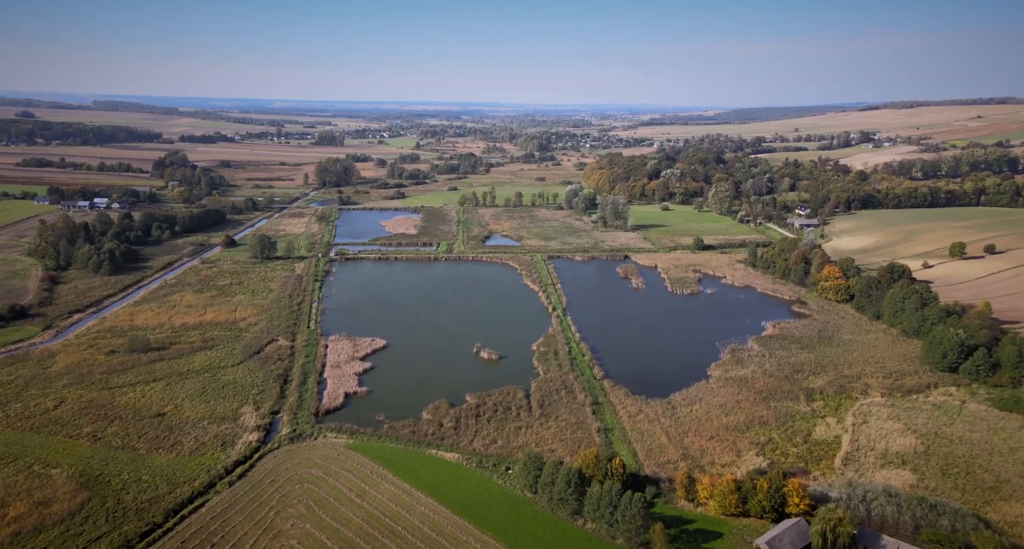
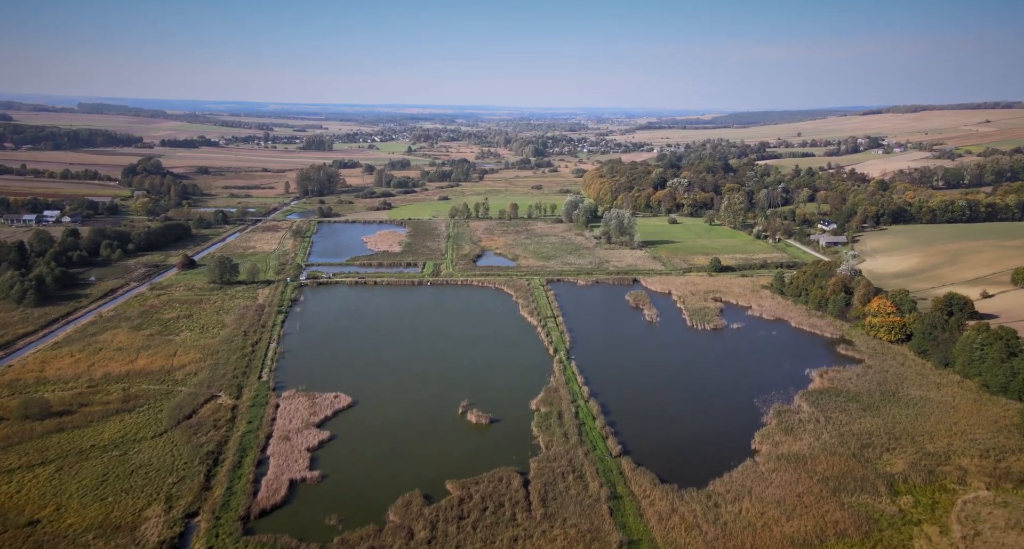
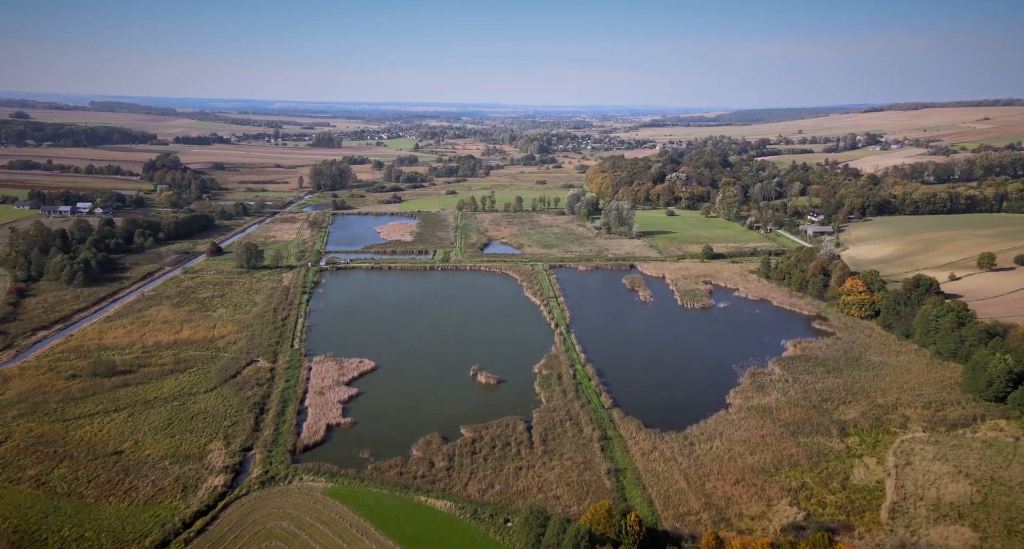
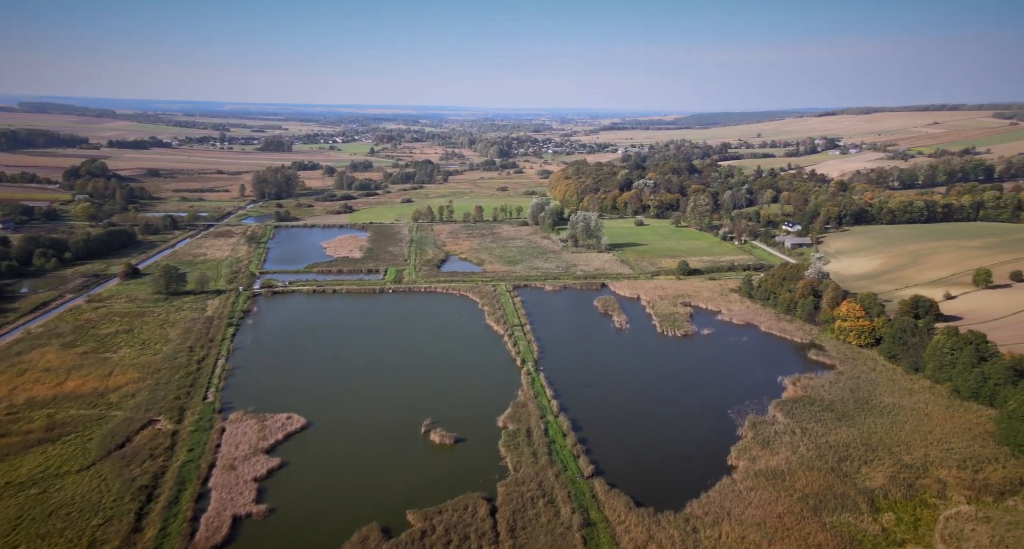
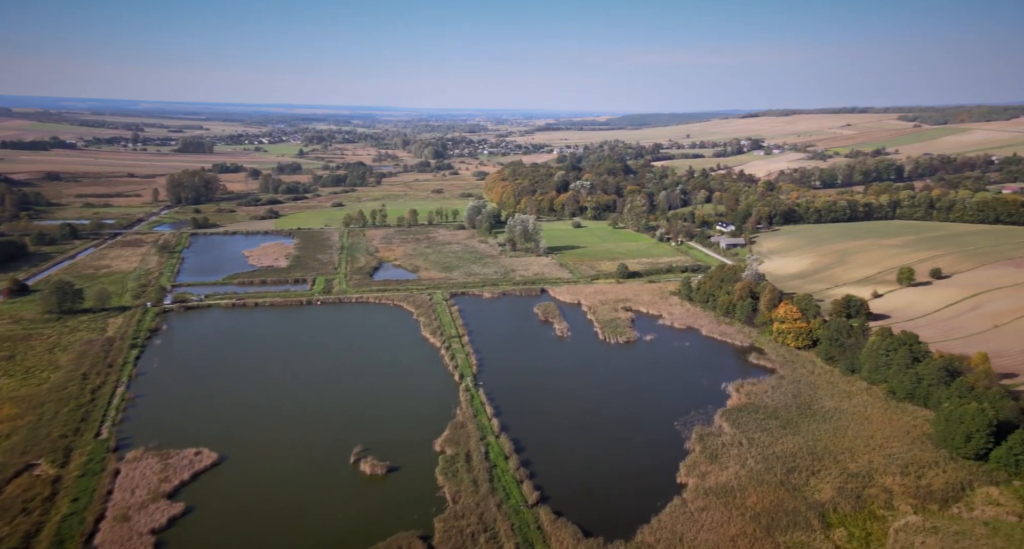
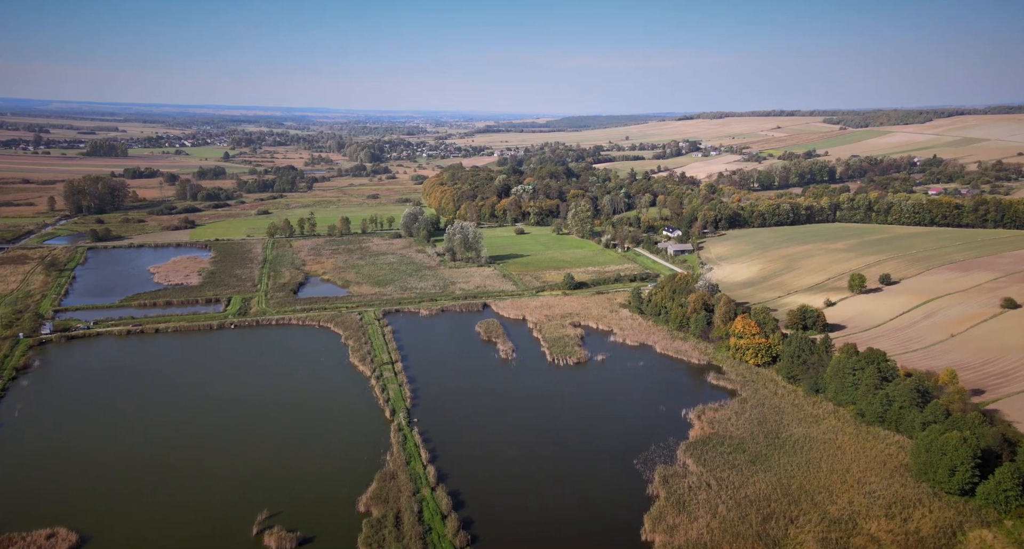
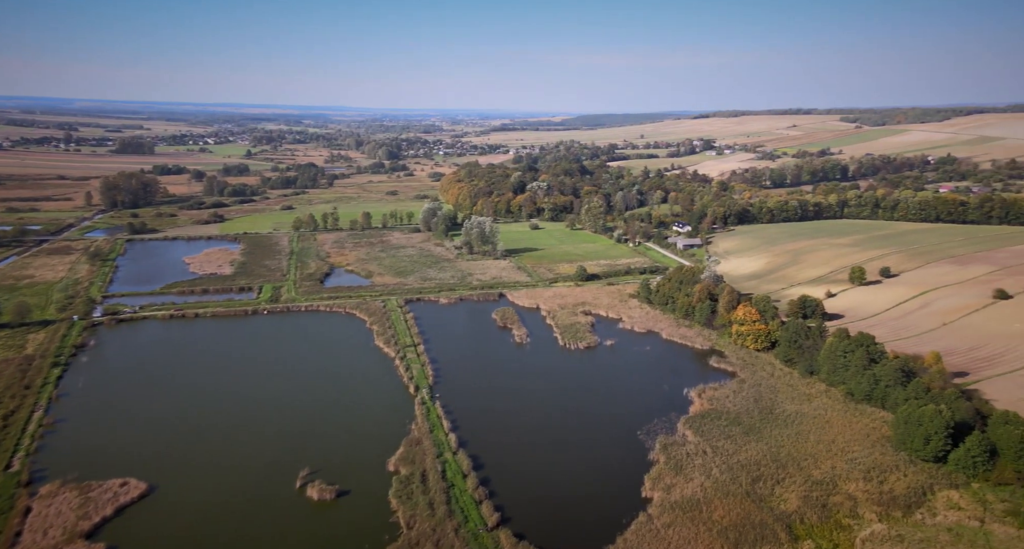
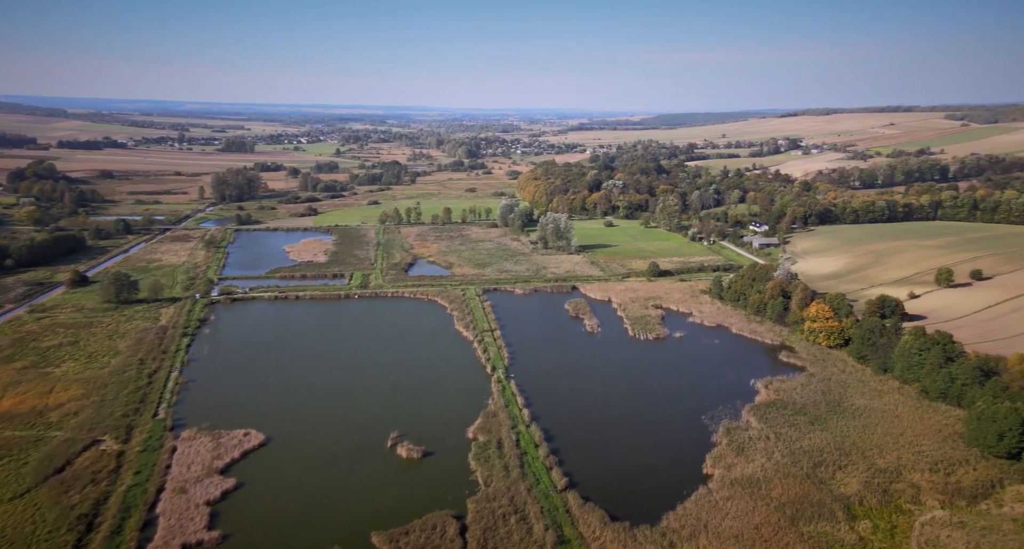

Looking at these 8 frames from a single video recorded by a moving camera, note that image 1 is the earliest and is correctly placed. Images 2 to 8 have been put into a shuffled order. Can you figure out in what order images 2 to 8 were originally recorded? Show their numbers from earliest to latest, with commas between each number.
3, 2, 4, 8, 5, 7, 6
